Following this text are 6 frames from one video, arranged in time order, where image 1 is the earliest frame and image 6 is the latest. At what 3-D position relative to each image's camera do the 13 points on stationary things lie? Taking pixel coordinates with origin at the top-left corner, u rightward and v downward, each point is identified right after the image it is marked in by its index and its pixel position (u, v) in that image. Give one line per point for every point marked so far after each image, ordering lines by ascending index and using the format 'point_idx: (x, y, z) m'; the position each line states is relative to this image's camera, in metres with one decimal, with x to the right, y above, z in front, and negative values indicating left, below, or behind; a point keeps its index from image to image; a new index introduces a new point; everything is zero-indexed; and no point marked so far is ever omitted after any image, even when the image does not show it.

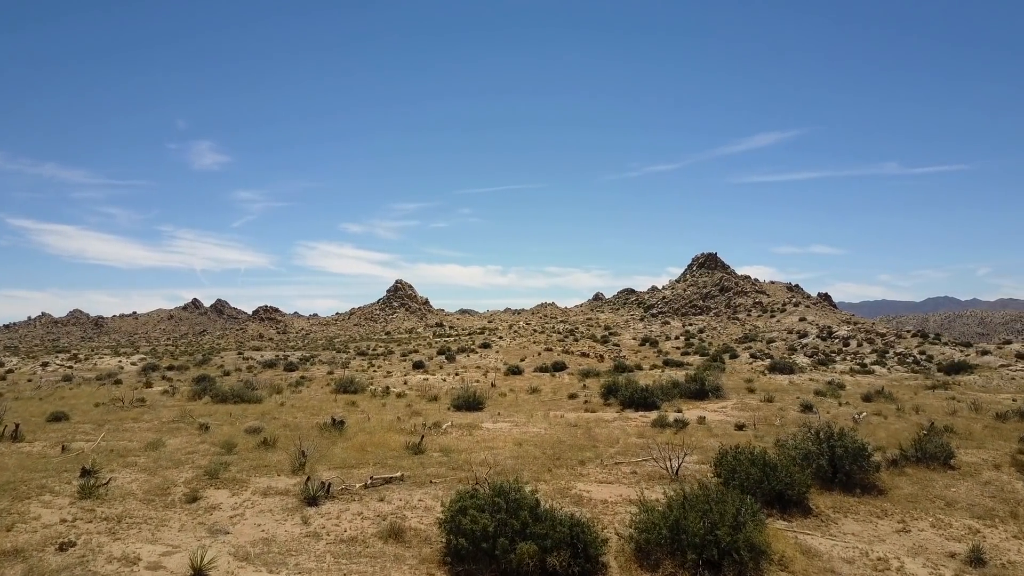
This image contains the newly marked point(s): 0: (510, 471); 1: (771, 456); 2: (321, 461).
0: (0.0, -5.6, +16.7) m
1: (+7.4, -4.7, +15.8) m
2: (-6.1, -5.5, +17.7) m
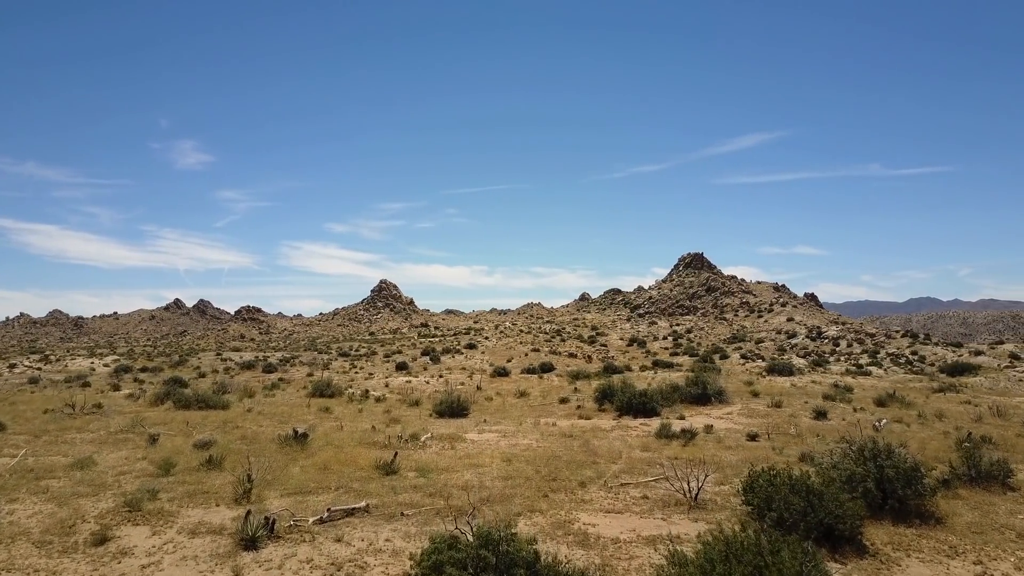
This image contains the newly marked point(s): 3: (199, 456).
0: (-0.3, -5.3, +14.0) m
1: (+7.1, -4.5, +13.2) m
2: (-6.4, -5.3, +14.8) m
3: (-10.5, -5.7, +18.7) m
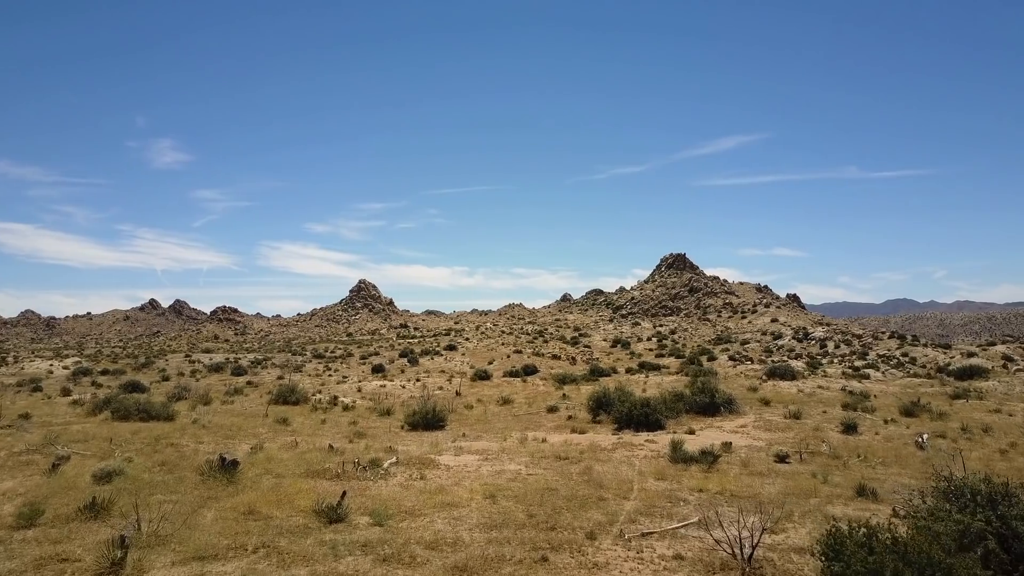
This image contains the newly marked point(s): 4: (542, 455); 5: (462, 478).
0: (-0.6, -5.0, +10.1) m
1: (+6.9, -4.2, +9.5) m
2: (-6.7, -5.0, +10.7) m
3: (-11.0, -5.3, +14.4) m
4: (+1.1, -5.9, +19.5) m
5: (-1.5, -5.6, +16.2) m
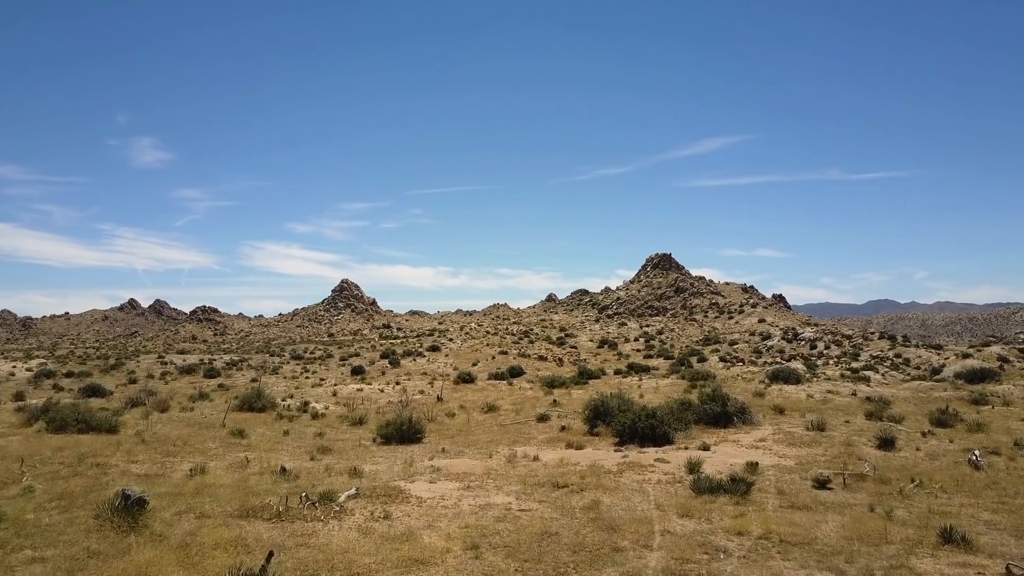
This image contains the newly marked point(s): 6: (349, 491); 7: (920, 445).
0: (-0.7, -4.8, +6.7) m
1: (+6.8, -4.0, +6.4) m
2: (-6.8, -4.7, +7.2) m
3: (-11.2, -5.1, +10.7) m
4: (+0.7, -5.6, +16.2) m
5: (-1.7, -5.3, +12.8) m
6: (-4.5, -5.5, +15.2) m
7: (+14.6, -5.6, +19.9) m
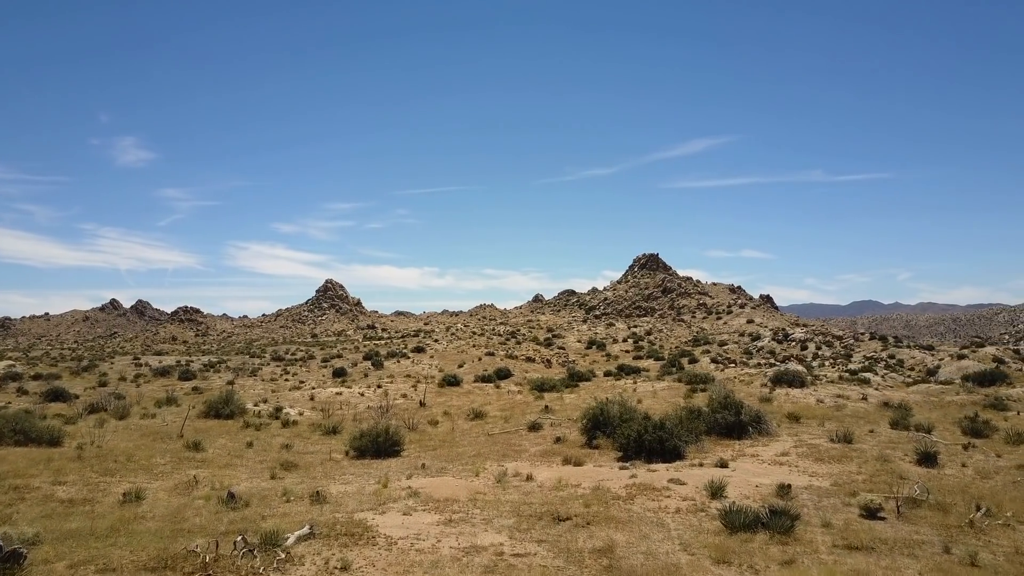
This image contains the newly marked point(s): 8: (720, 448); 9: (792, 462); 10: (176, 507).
0: (-0.7, -4.5, +4.0) m
1: (+6.8, -3.8, +3.9) m
2: (-6.8, -4.4, +4.3) m
3: (-11.3, -4.8, +7.8) m
4: (+0.5, -5.4, +13.5) m
5: (-1.9, -5.1, +10.1) m
6: (-4.6, -5.3, +12.4) m
7: (+14.3, -5.4, +17.5) m
8: (+7.5, -5.7, +19.9) m
9: (+9.1, -5.7, +18.1) m
10: (-9.4, -6.0, +15.6) m
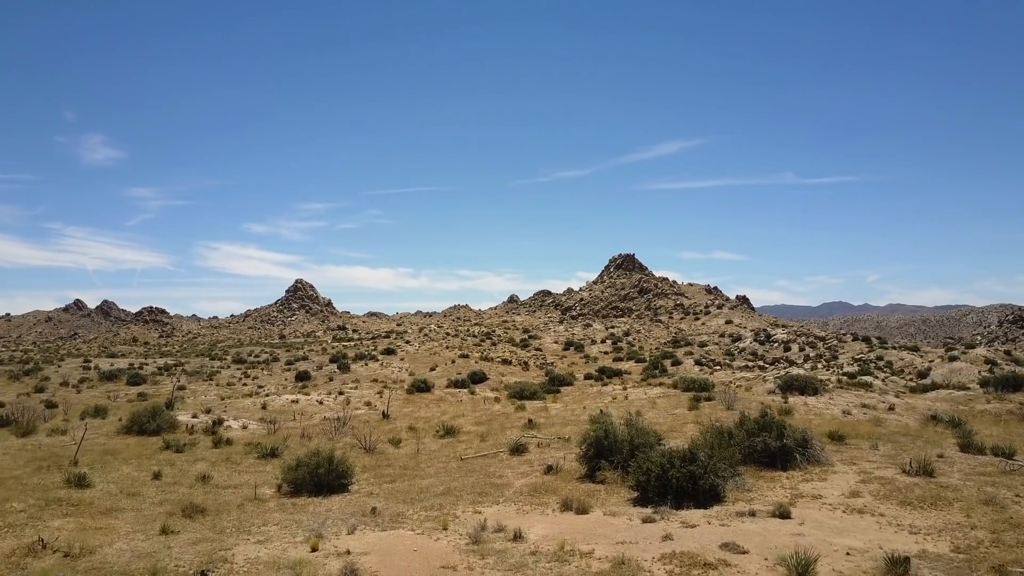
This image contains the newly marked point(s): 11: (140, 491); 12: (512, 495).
0: (-0.4, -4.1, -1.1) m
1: (+7.0, -3.4, -0.9) m
2: (-6.6, -4.0, -1.1) m
3: (-11.2, -4.4, +2.1) m
4: (+0.3, -5.0, +8.4) m
5: (-1.9, -4.7, +4.9) m
6: (-4.8, -4.9, +7.1) m
7: (+13.8, -5.1, +13.0) m
8: (+7.0, -5.3, +15.1) m
9: (+8.7, -5.3, +13.4) m
10: (-9.7, -5.6, +10.1) m
11: (-12.9, -7.0, +19.4) m
12: (0.0, -6.1, +16.3) m
